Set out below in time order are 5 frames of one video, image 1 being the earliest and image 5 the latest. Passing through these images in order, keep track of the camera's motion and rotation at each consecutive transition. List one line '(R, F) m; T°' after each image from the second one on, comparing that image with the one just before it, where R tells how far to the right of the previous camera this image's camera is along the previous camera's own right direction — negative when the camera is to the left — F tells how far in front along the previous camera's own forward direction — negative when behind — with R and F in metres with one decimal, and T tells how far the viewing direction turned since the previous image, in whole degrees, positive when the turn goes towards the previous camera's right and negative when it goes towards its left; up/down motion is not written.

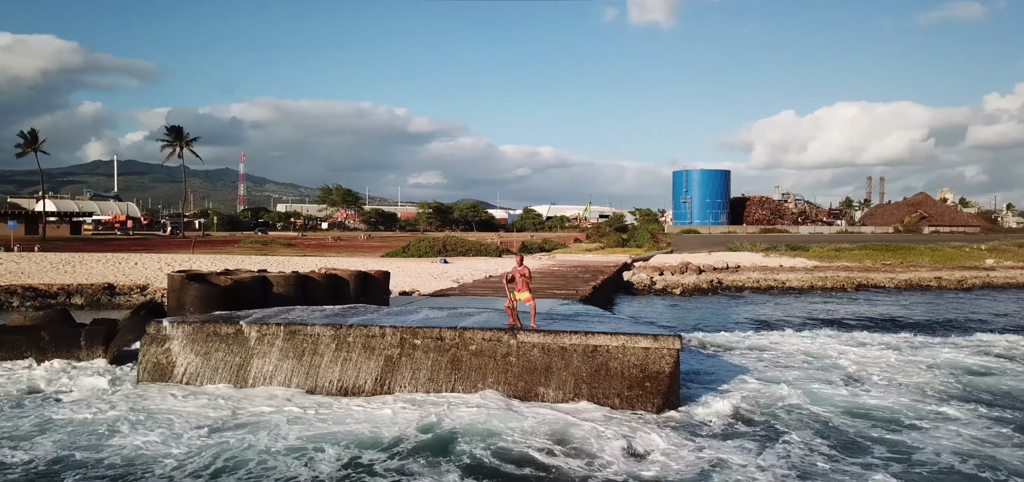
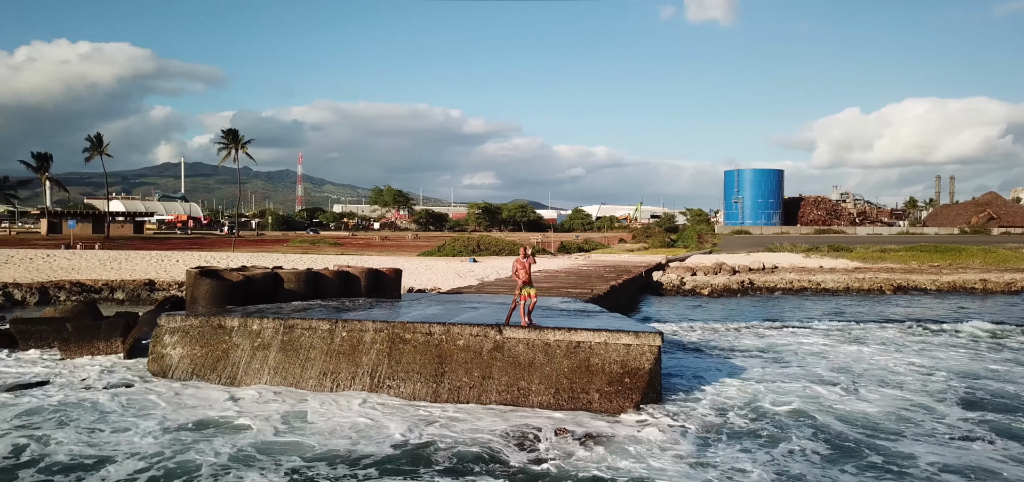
(+0.9, -0.2) m; -4°
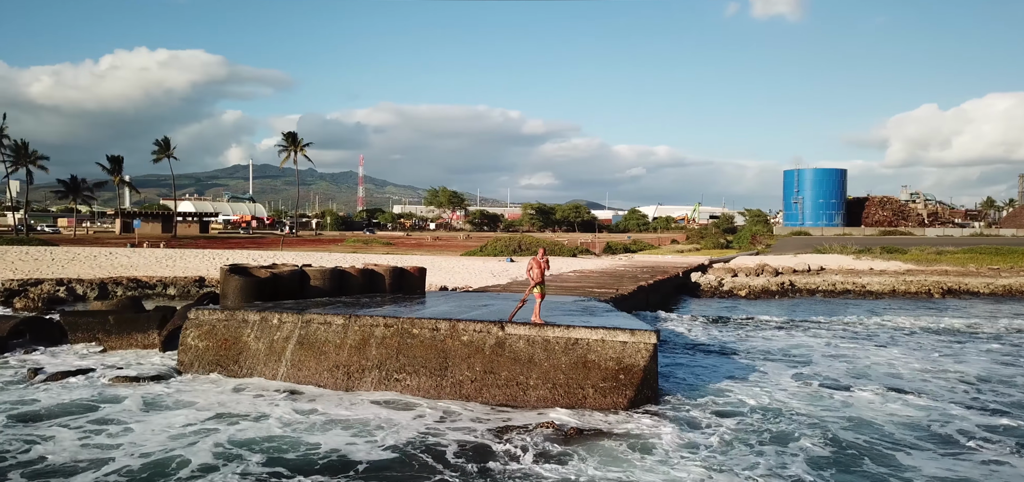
(+0.8, -0.3) m; -5°
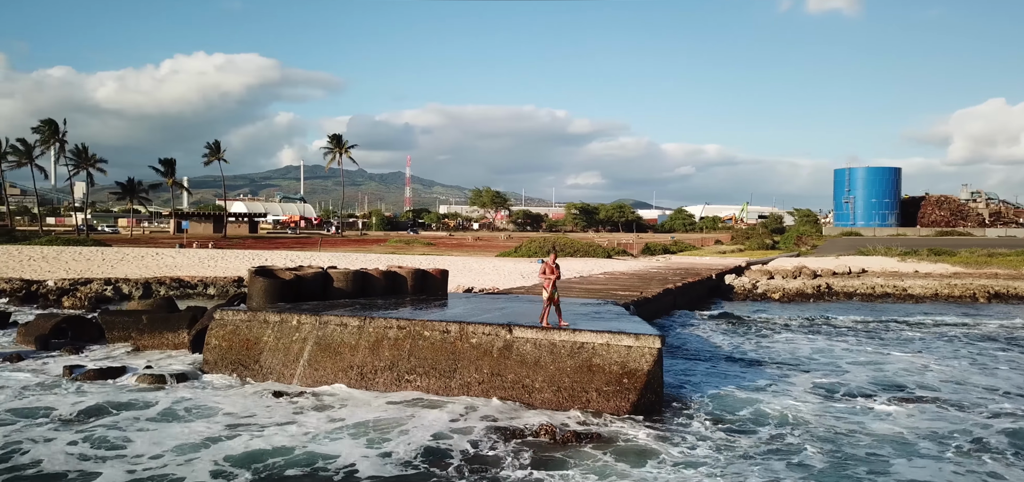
(+0.6, -0.2) m; -4°
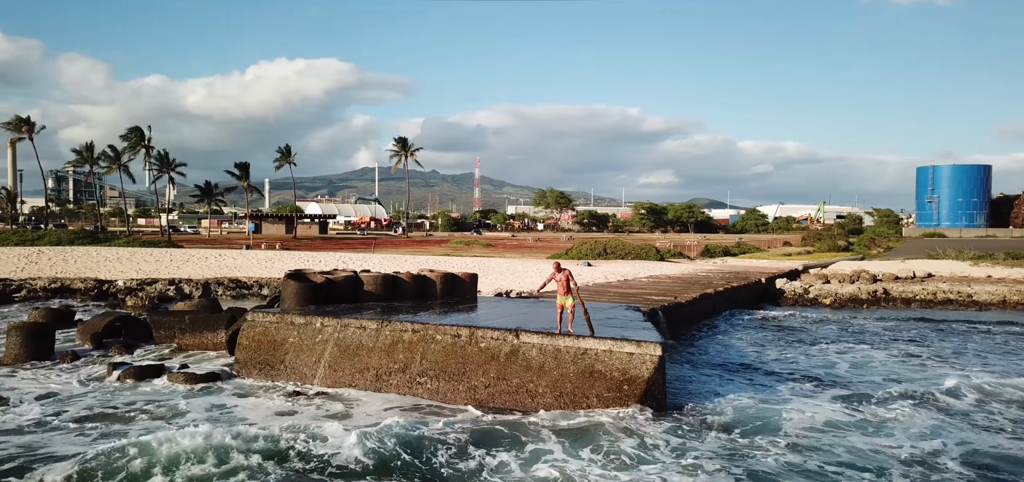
(+0.9, -0.2) m; -6°
